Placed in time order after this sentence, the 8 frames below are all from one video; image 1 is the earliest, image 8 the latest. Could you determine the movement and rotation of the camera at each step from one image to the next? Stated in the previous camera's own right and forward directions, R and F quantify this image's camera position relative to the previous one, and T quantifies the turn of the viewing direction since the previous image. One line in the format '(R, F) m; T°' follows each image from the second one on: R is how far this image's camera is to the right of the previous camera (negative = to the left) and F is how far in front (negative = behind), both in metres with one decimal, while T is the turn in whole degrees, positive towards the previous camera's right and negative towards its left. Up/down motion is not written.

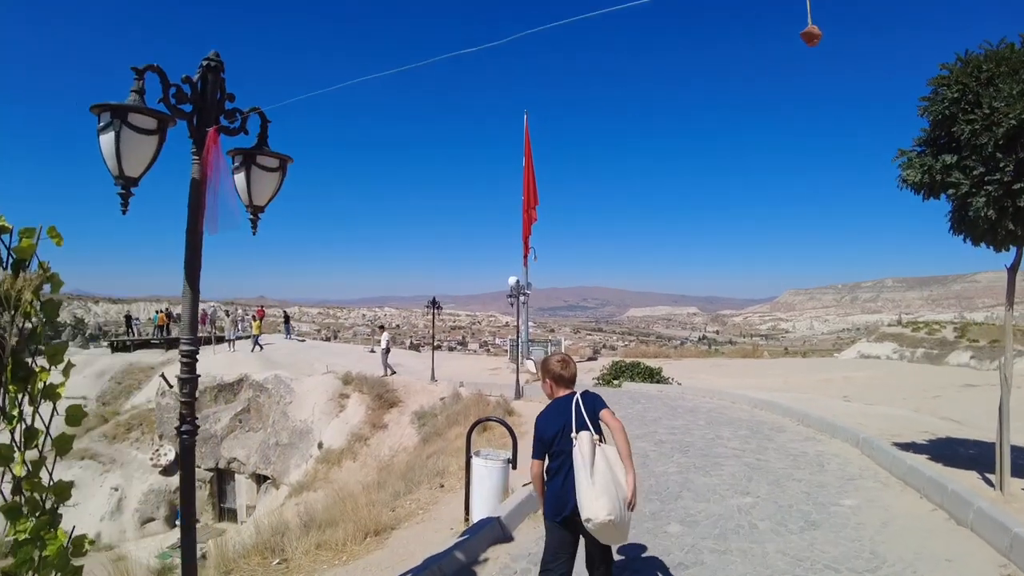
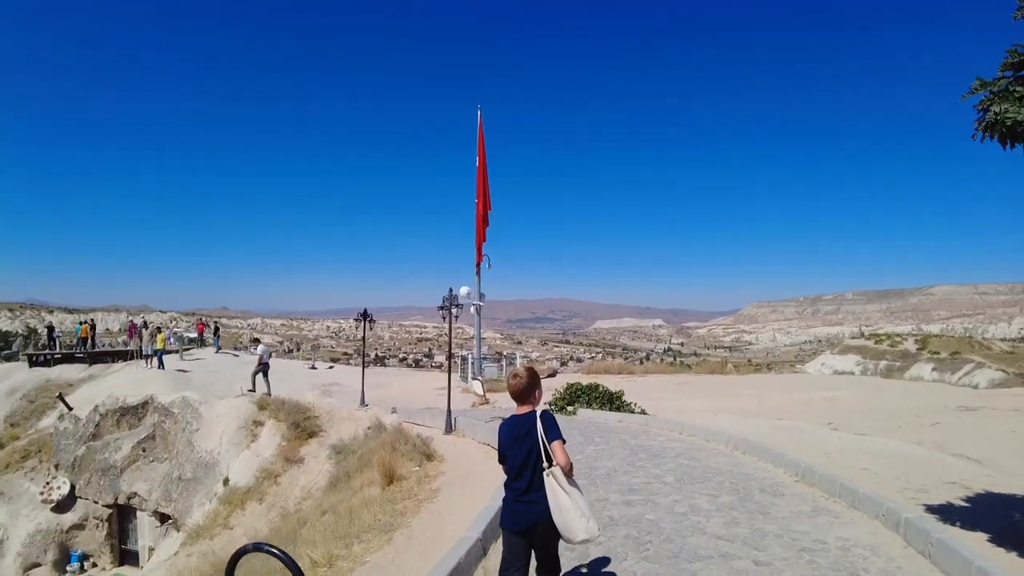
(+0.8, +2.6) m; +3°
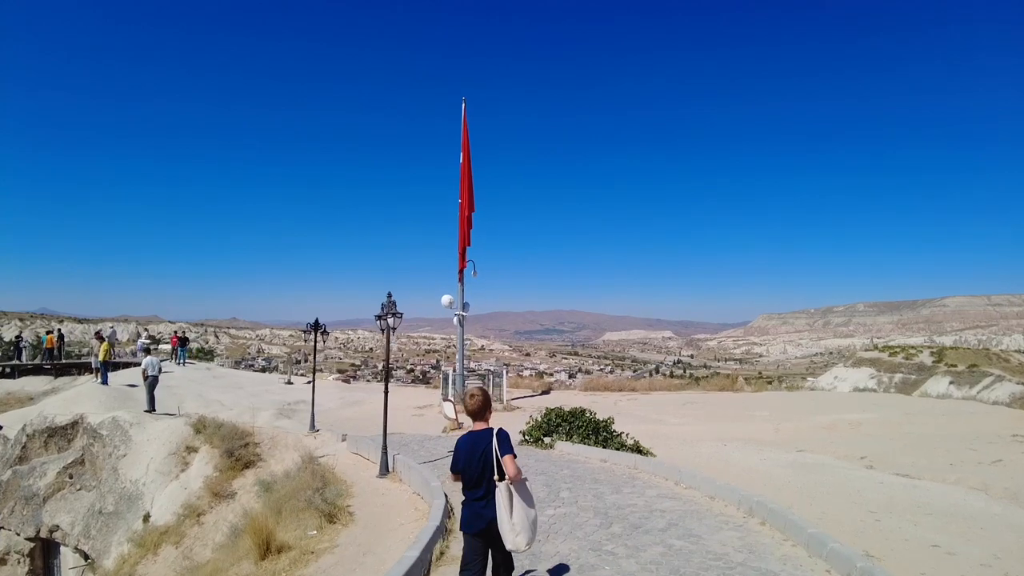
(+0.9, +2.5) m; -1°
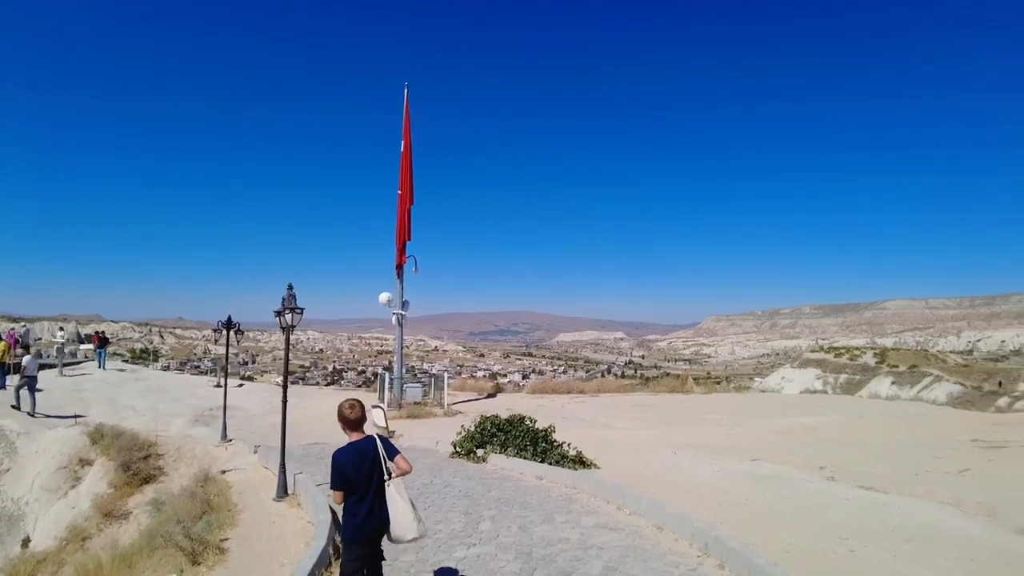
(+0.4, +1.2) m; +4°
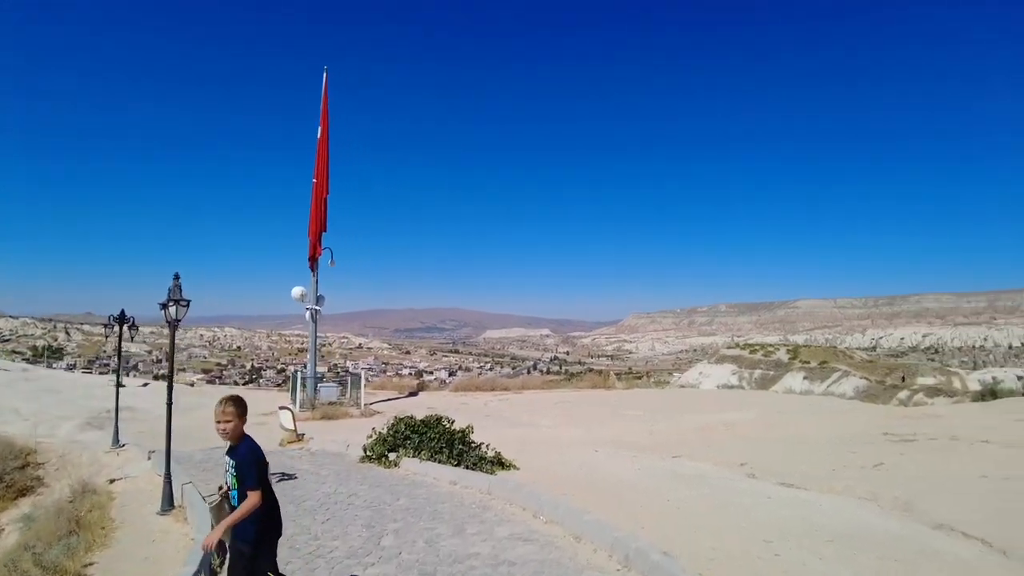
(+0.2, +0.7) m; +6°
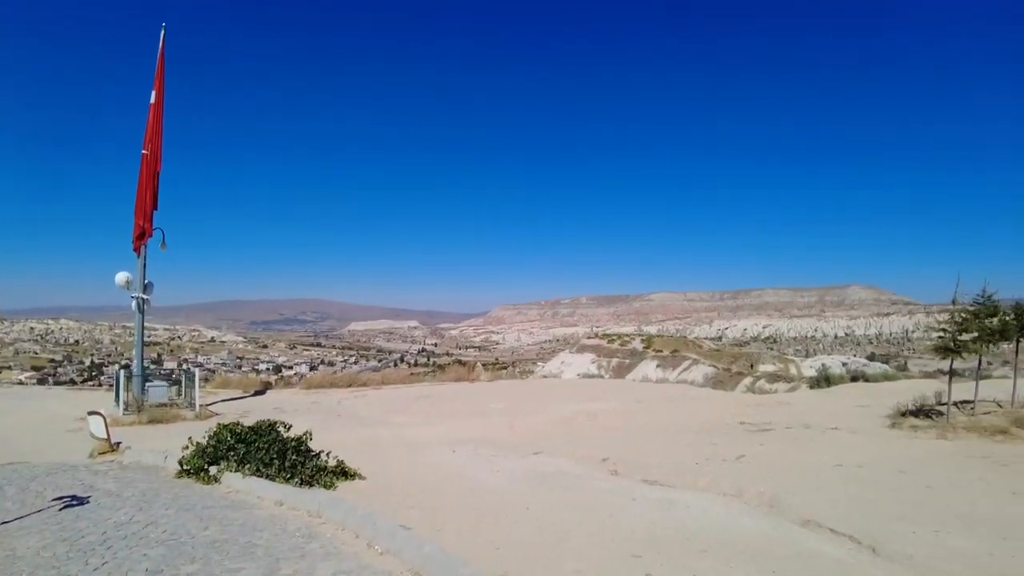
(+0.3, +1.1) m; +12°
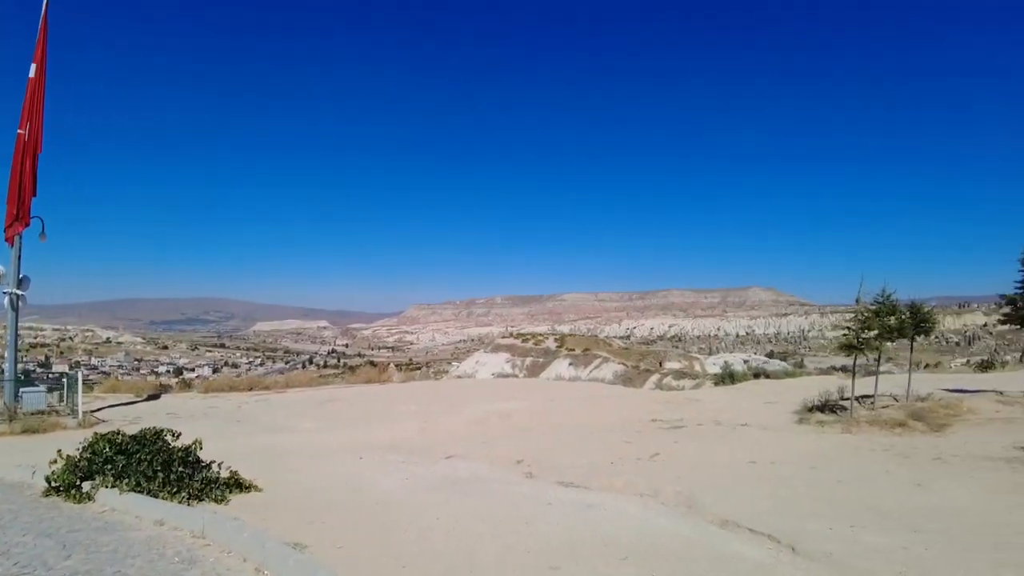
(0.0, +0.4) m; +8°
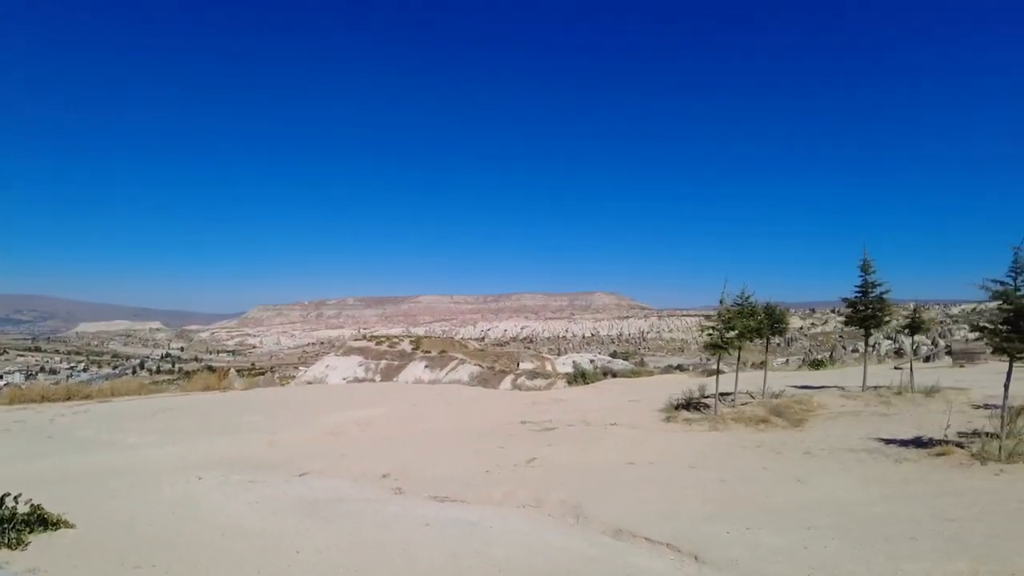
(-0.3, +0.6) m; +13°
